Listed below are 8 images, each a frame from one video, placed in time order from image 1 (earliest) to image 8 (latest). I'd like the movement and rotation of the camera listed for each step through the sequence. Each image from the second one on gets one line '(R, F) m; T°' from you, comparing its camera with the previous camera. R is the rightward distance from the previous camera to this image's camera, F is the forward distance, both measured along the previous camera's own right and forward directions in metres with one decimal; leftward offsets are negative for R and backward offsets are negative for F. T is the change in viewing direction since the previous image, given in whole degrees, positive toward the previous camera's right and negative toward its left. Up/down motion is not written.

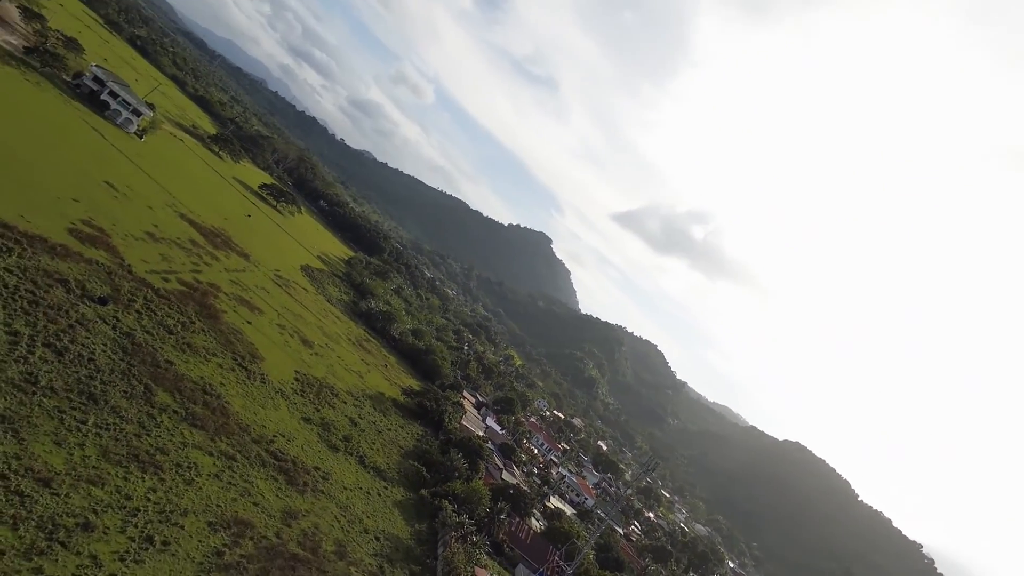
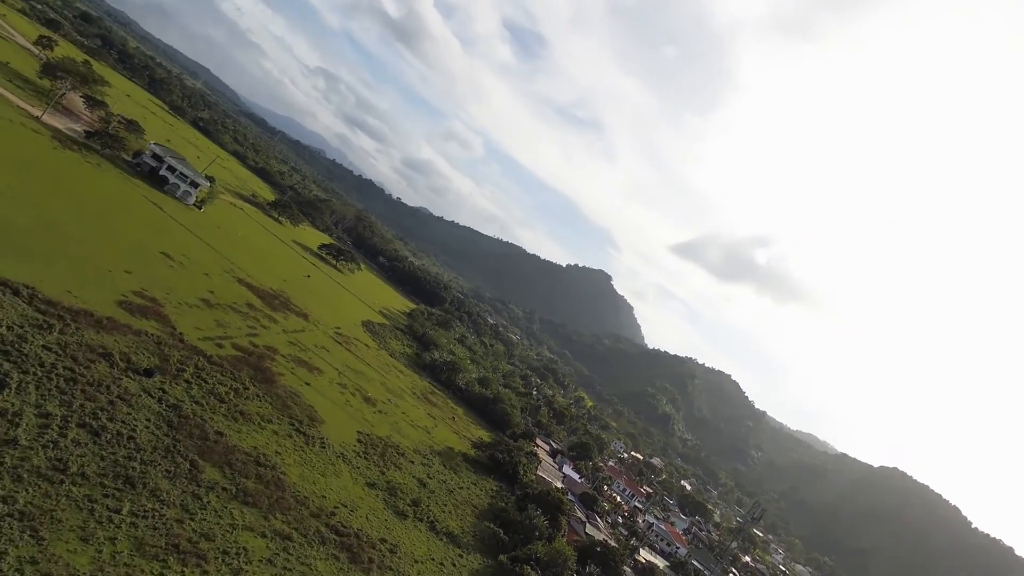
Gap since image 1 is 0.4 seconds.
(-0.2, +2.4) m; -5°
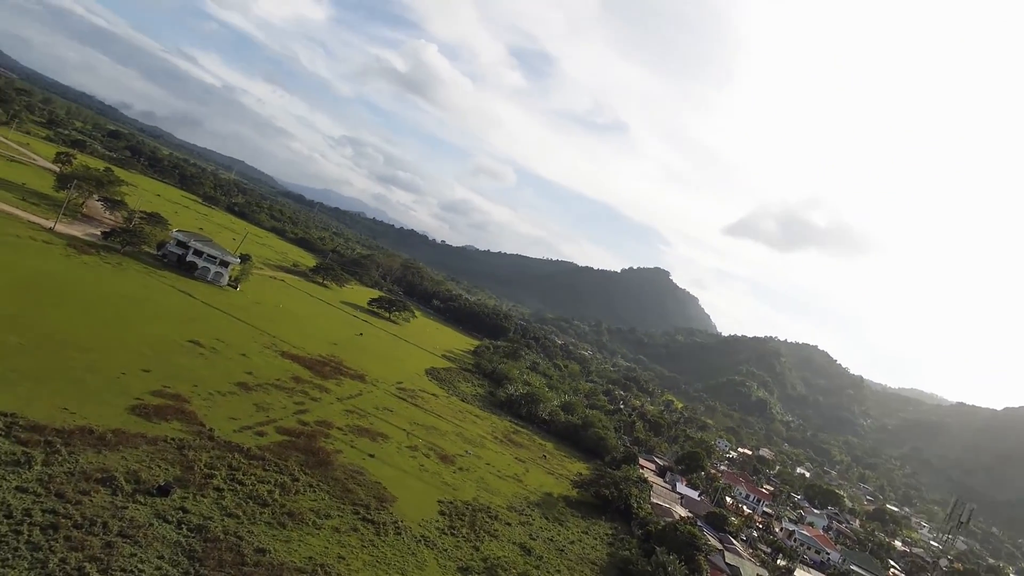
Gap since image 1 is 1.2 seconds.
(-0.4, +5.1) m; -5°
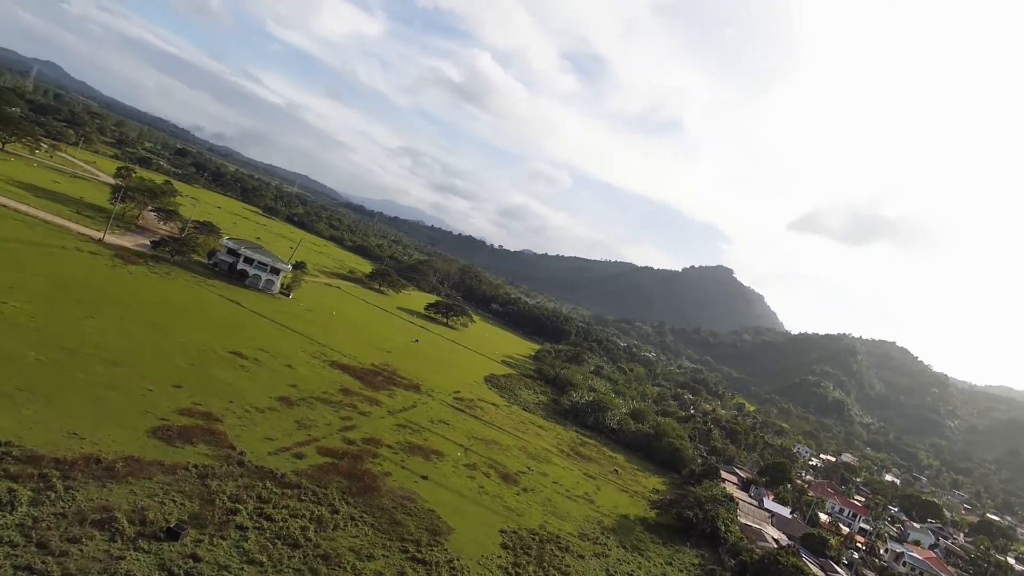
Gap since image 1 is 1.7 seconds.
(-0.3, +3.5) m; -5°
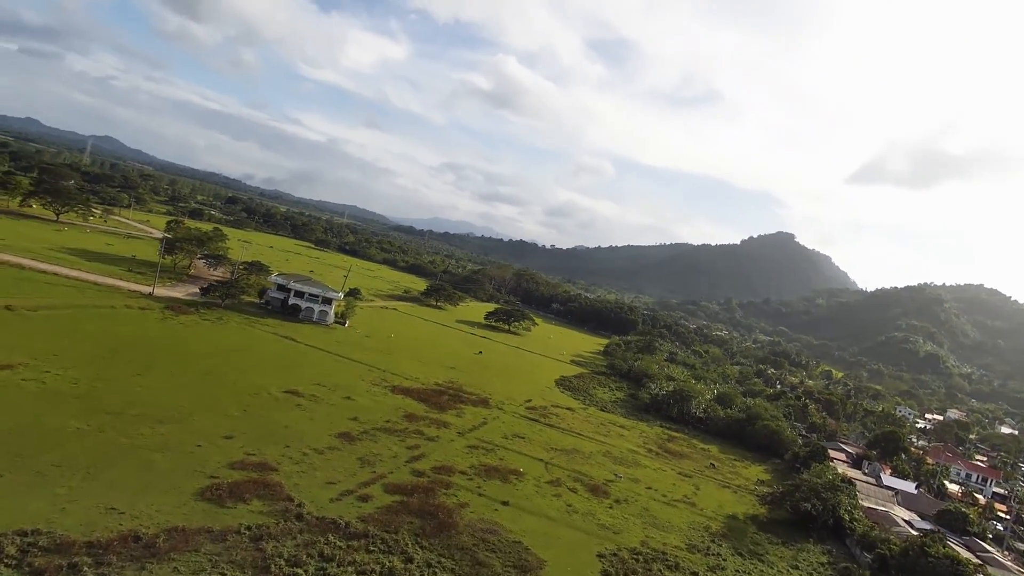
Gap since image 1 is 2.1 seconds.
(-0.1, +2.6) m; -5°
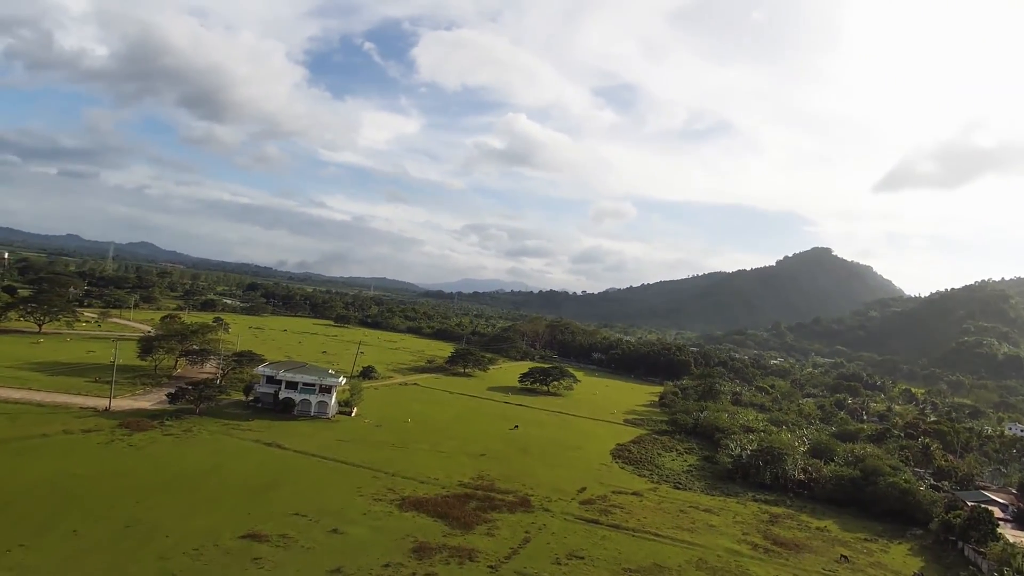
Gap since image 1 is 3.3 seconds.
(+0.4, +8.3) m; -3°
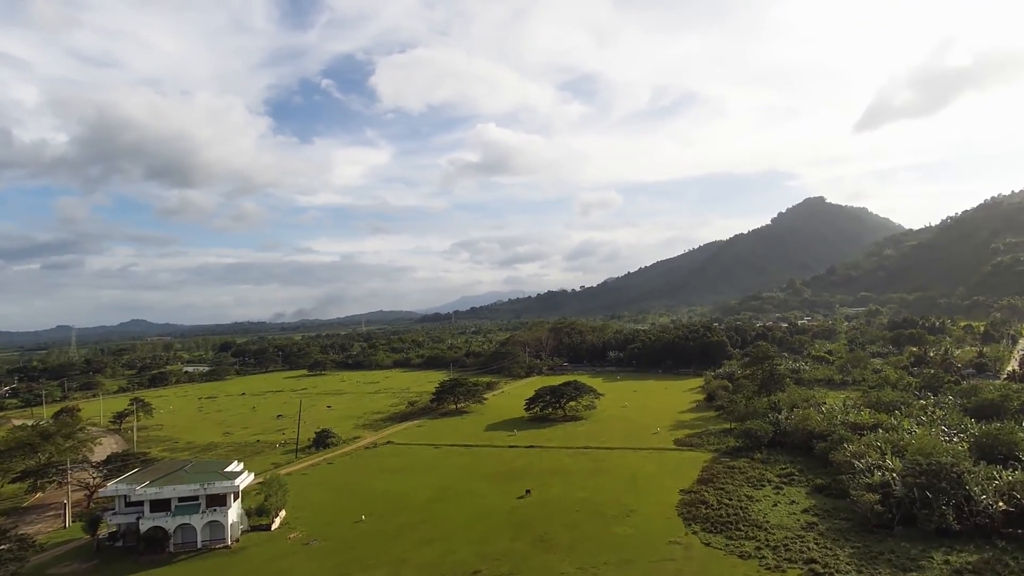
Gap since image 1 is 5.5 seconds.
(+1.2, +15.1) m; 0°
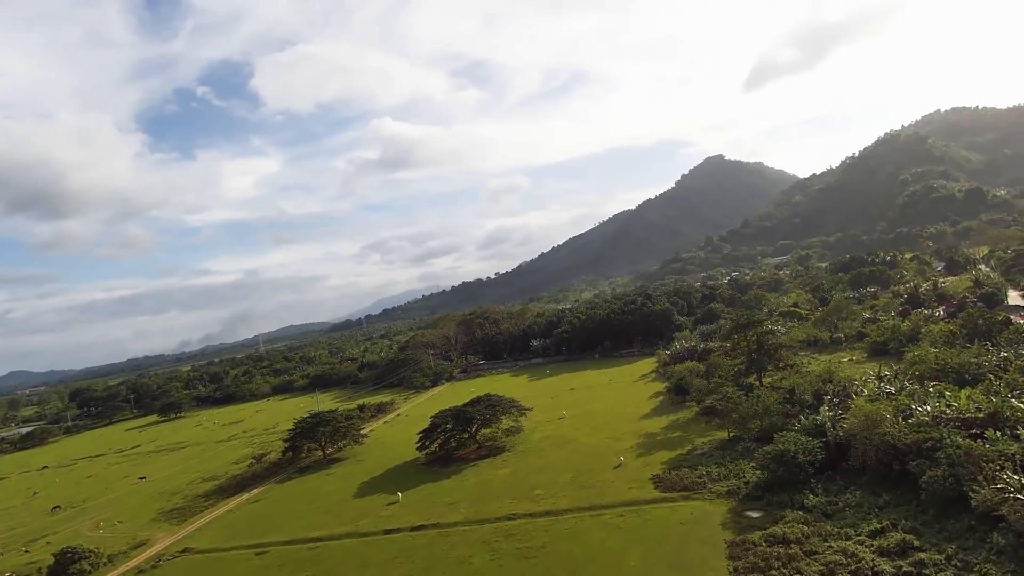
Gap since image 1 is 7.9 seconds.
(+2.7, +17.1) m; +7°
